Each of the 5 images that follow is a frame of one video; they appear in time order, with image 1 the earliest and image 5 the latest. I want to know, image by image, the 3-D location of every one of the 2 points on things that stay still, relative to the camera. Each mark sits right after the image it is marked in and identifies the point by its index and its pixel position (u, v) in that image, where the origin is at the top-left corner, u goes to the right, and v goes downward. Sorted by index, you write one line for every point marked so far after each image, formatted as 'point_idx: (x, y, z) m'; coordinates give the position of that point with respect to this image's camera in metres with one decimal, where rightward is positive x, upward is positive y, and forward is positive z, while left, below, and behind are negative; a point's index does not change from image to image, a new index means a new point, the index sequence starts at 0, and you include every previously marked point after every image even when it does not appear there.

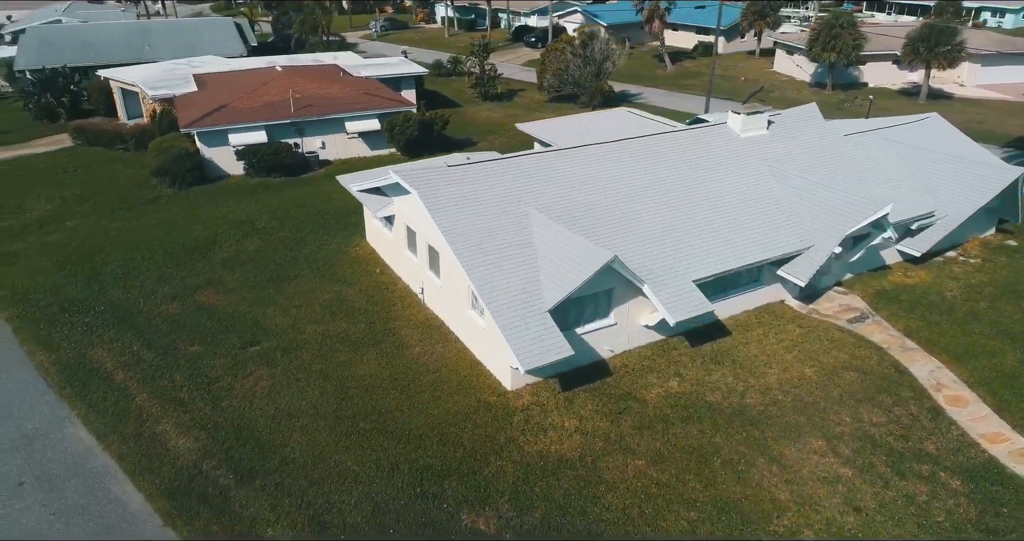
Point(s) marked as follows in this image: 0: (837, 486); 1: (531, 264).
0: (+6.8, -4.5, +15.0) m
1: (+0.5, +0.2, +17.6) m
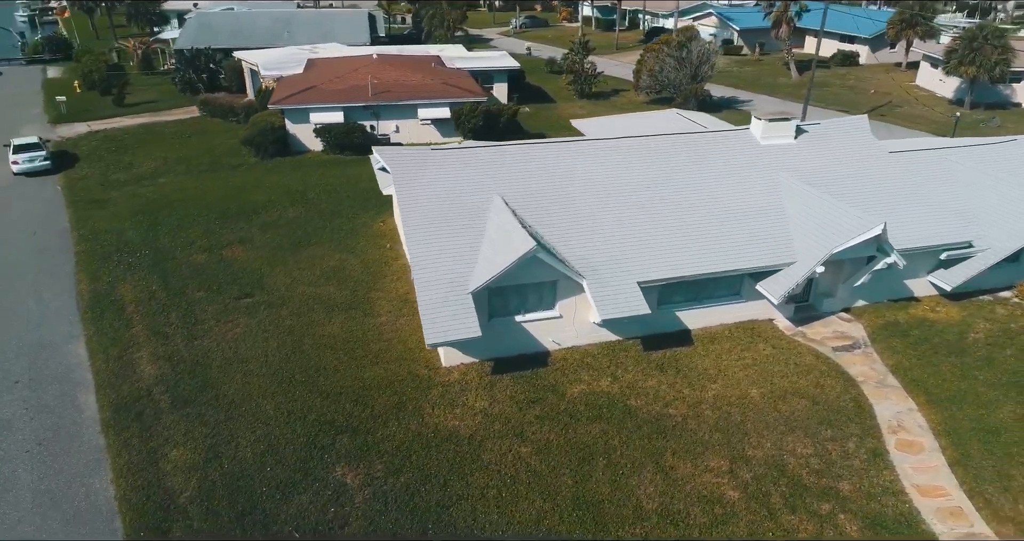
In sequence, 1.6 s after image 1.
0: (+4.0, -4.7, +14.3) m
1: (-1.0, +0.6, +18.2) m
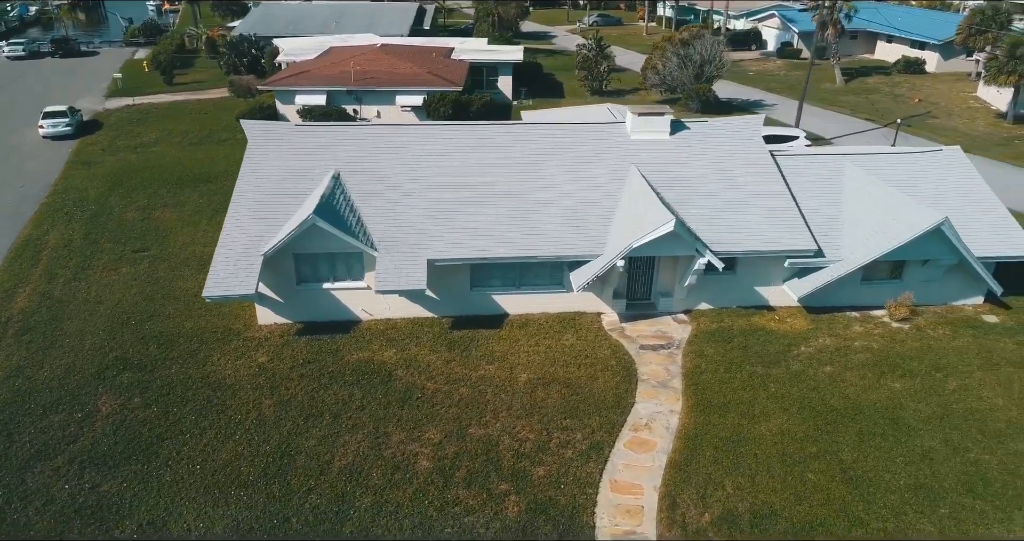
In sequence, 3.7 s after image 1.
0: (-2.4, -4.1, +14.8) m
1: (-6.1, +1.5, +19.5) m
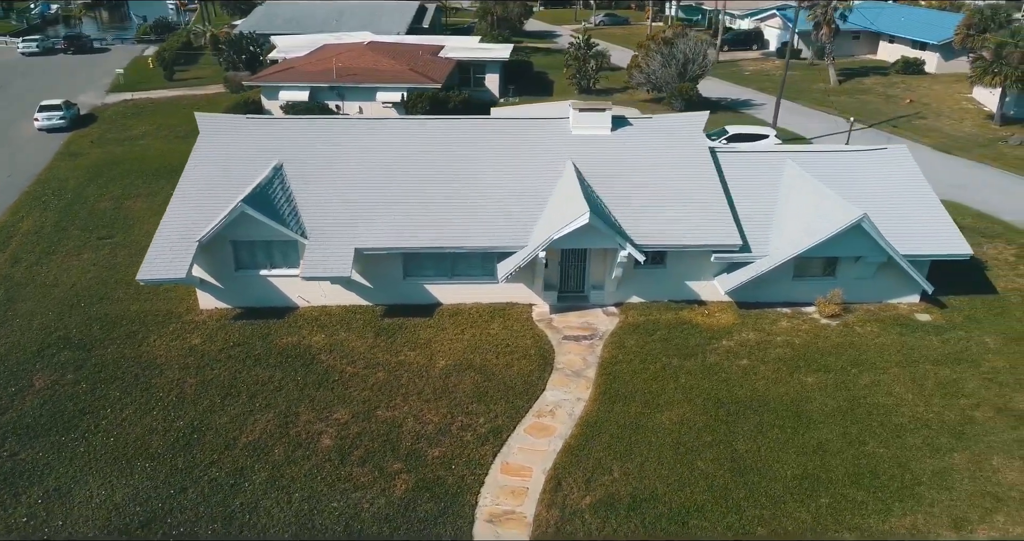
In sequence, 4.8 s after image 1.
0: (-4.6, -3.8, +15.4) m
1: (-8.1, +1.9, +20.2) m
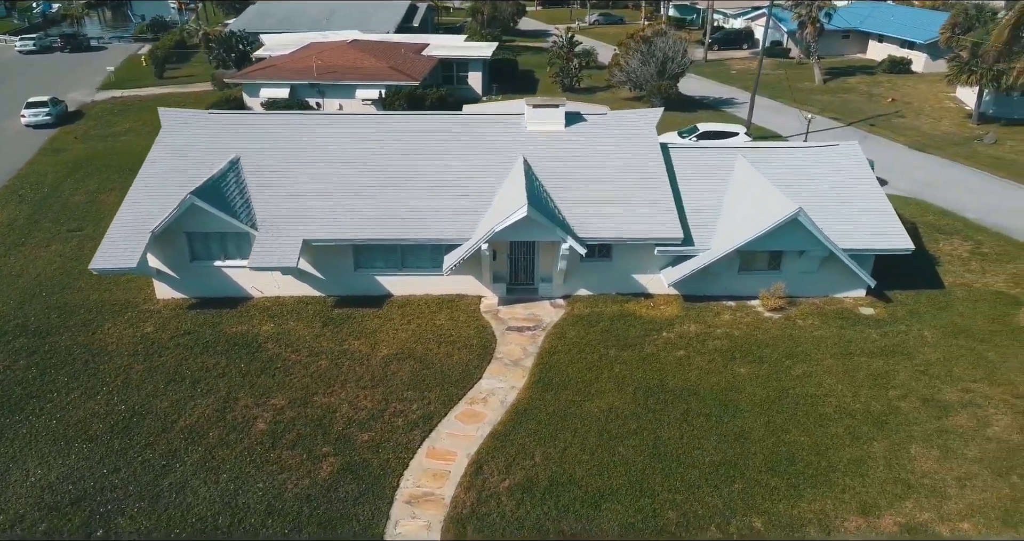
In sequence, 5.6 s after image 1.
0: (-6.2, -3.6, +15.8) m
1: (-9.6, +2.2, +20.7) m
